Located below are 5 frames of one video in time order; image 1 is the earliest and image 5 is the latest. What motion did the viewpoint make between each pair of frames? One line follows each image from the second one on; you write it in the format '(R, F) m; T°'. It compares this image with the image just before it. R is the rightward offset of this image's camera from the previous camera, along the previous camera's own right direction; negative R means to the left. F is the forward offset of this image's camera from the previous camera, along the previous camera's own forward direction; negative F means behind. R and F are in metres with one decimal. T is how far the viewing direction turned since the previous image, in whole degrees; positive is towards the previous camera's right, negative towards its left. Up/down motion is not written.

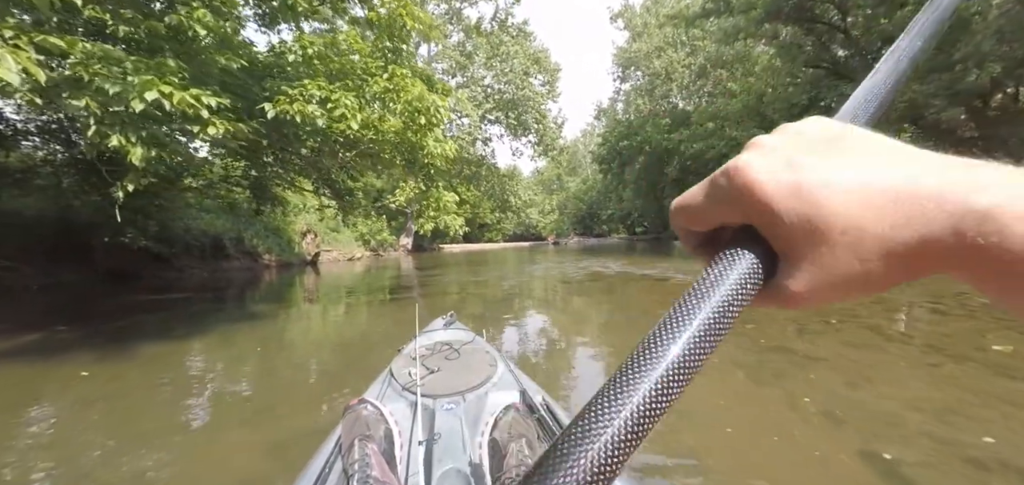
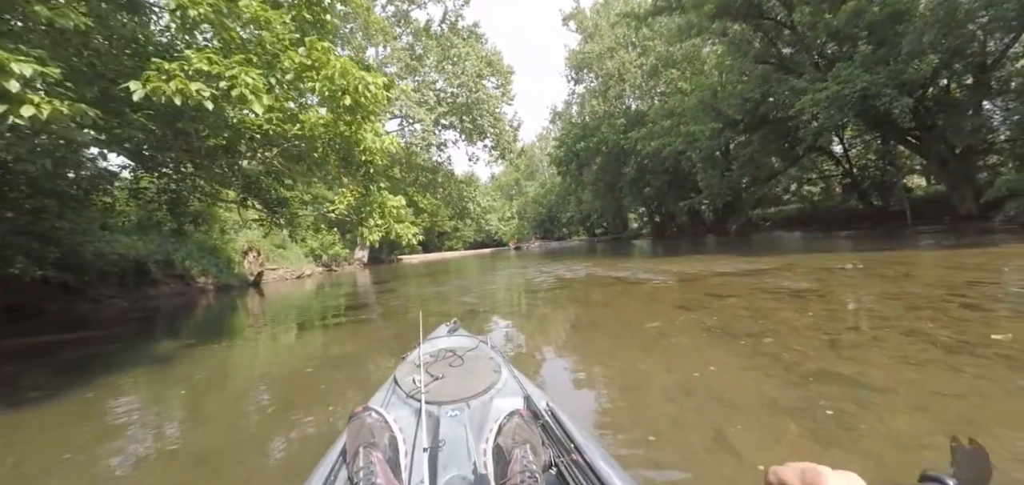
(0.0, +0.6) m; +5°
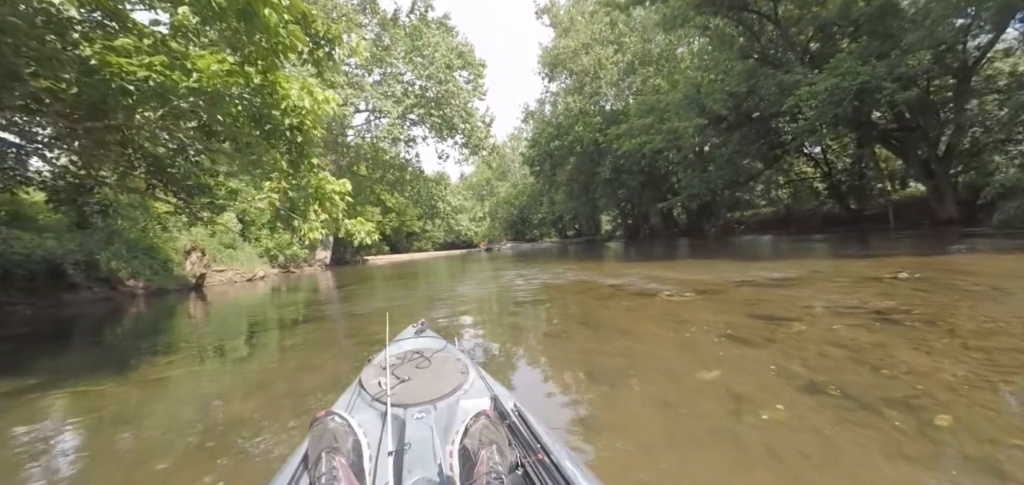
(-0.1, +1.0) m; +4°
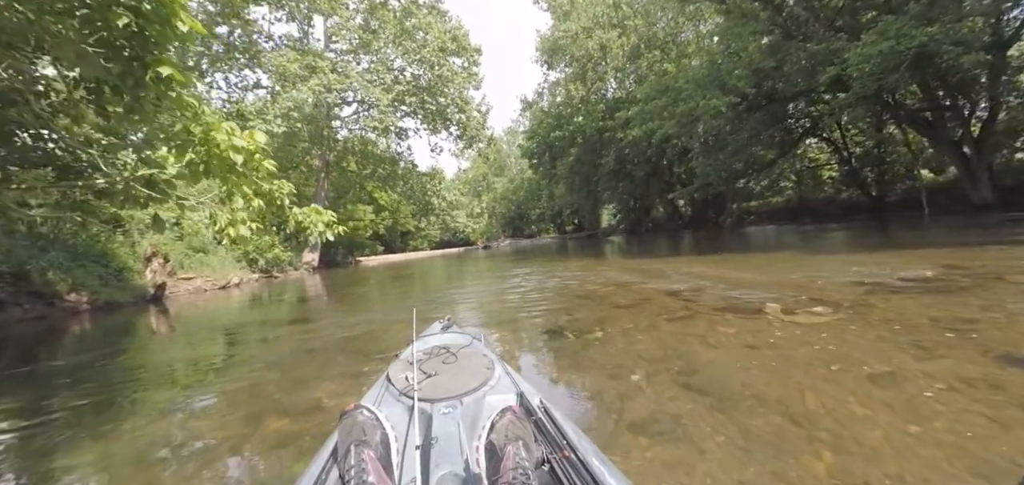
(-0.2, +1.3) m; 0°
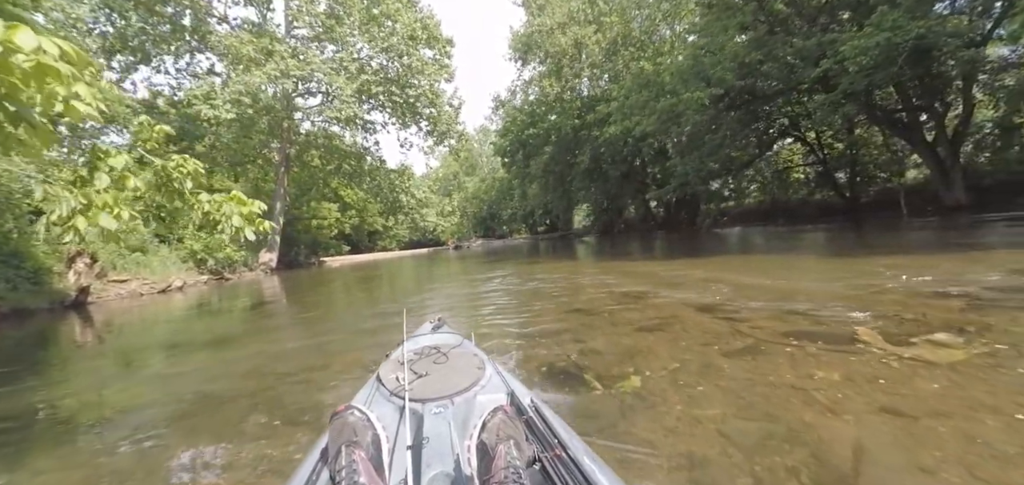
(-0.1, +0.8) m; +4°
